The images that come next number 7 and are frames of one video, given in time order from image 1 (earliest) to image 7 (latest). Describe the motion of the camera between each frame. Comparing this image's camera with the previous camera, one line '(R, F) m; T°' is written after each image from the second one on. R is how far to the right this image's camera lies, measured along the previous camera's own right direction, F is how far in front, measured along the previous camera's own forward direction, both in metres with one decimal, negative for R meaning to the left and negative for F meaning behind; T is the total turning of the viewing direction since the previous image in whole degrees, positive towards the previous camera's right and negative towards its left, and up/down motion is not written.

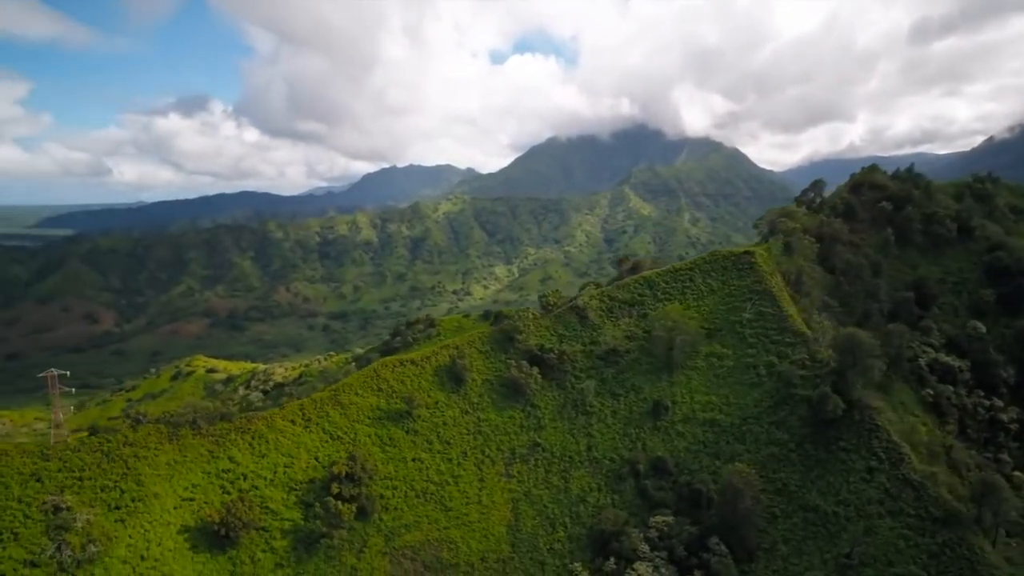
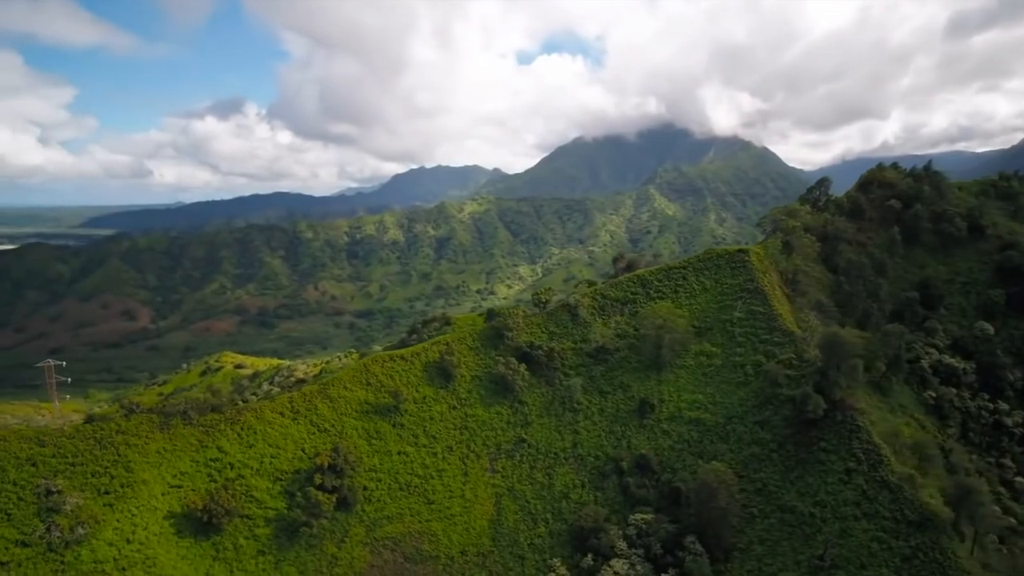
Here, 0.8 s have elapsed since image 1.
(+4.4, -0.5) m; -3°
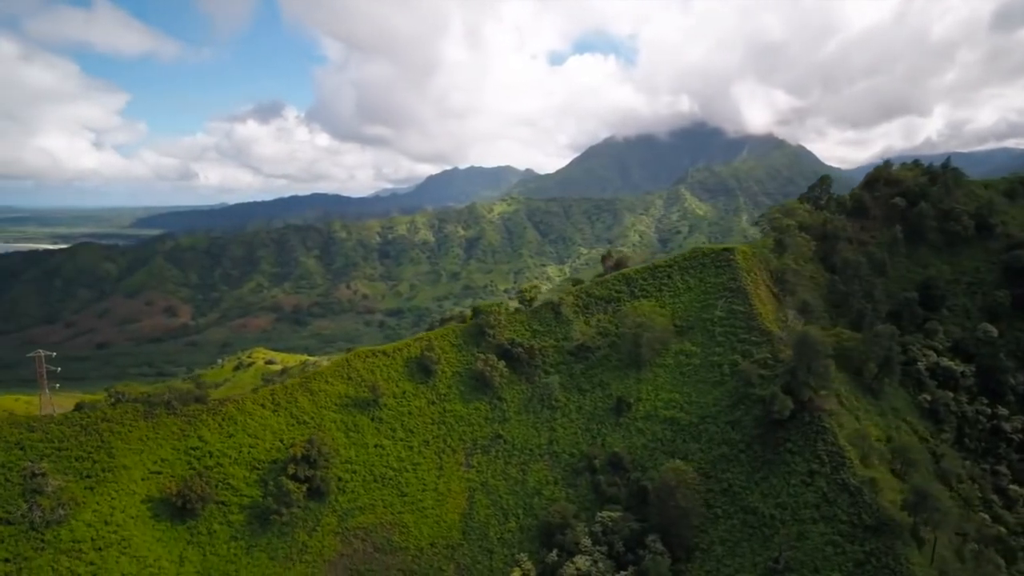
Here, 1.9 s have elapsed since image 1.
(+6.0, -0.4) m; -4°
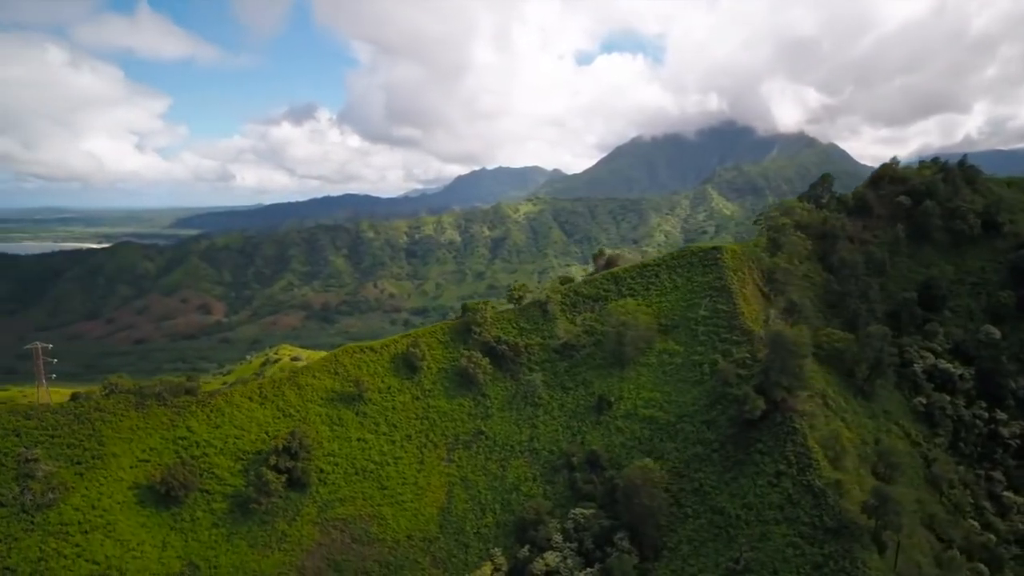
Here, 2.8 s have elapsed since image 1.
(+5.0, -0.4) m; -3°
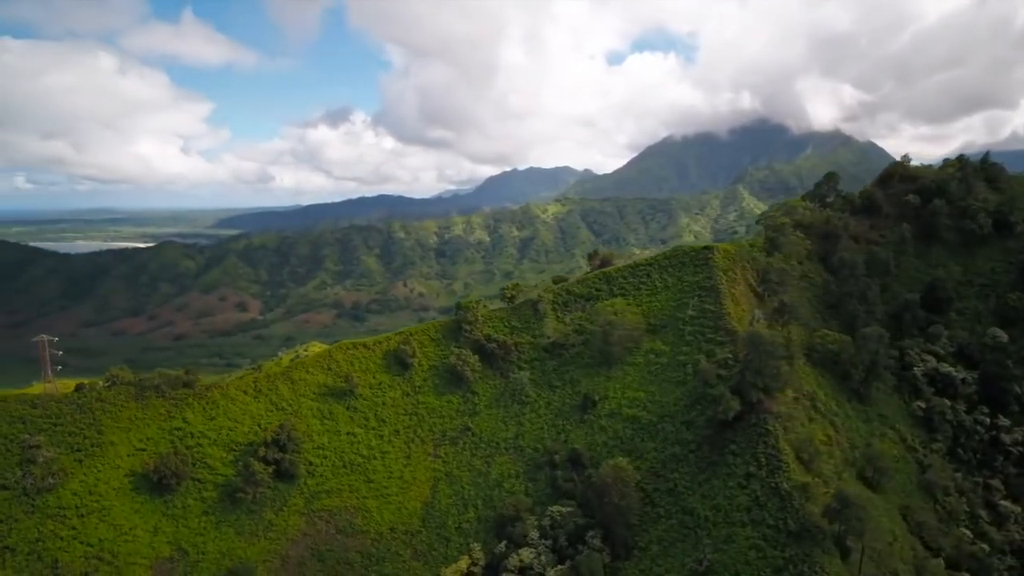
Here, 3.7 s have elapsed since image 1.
(+4.9, -0.4) m; -4°
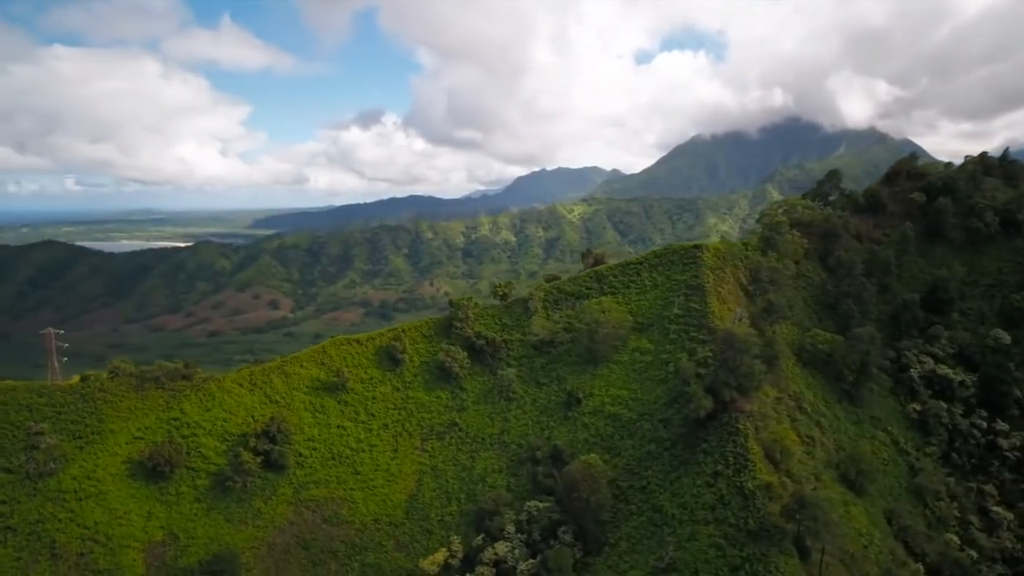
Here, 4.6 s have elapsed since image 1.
(+4.7, -0.5) m; -3°
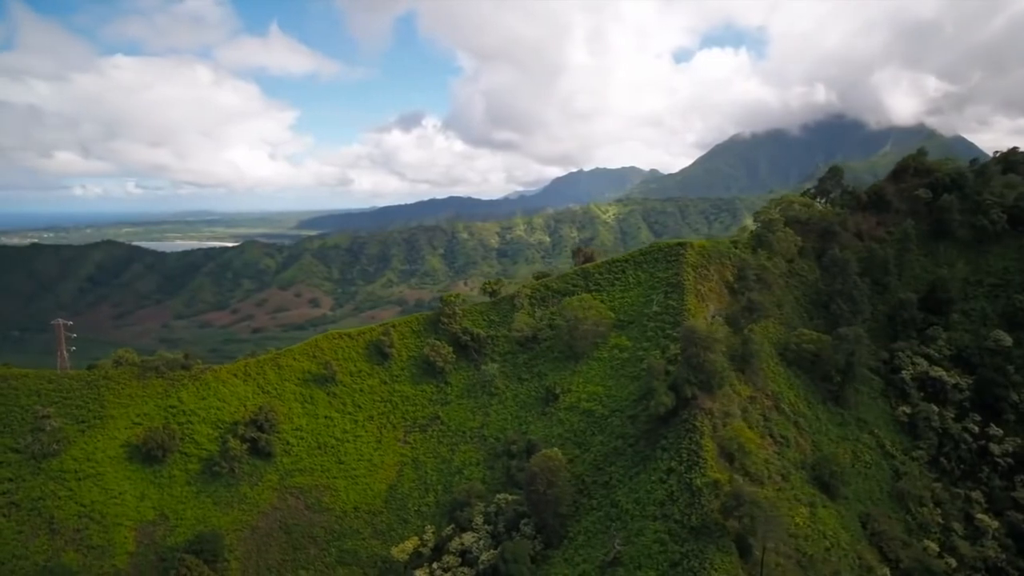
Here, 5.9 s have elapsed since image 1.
(+6.4, -0.4) m; -4°
